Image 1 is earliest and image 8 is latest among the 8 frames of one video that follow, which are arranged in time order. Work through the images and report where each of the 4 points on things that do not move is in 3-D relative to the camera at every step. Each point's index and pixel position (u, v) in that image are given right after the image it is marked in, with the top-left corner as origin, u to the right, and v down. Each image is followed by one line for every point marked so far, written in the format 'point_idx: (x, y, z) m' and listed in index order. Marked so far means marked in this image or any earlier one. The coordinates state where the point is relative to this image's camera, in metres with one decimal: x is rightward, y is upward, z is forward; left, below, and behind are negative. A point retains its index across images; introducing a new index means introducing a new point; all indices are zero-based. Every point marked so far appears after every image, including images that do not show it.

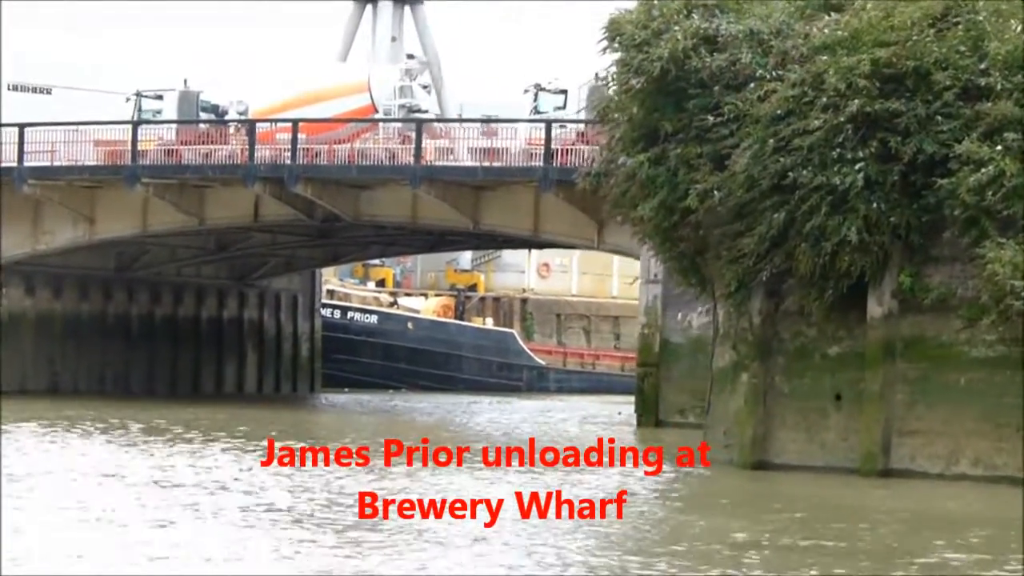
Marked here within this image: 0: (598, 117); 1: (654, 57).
0: (+0.7, +1.3, +17.9) m
1: (+1.0, +1.6, +16.4) m
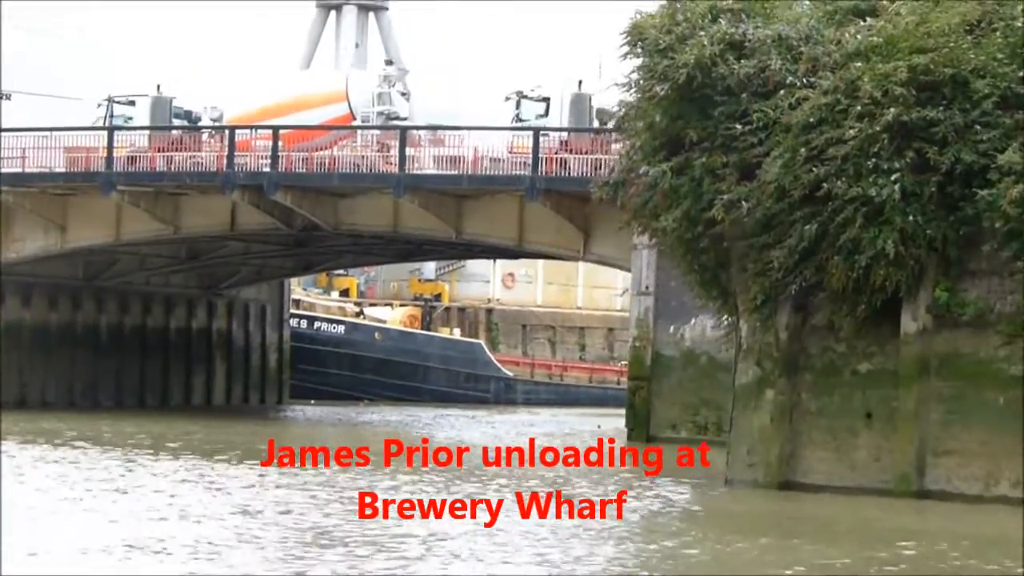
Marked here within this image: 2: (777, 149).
0: (+0.8, +1.2, +17.3) m
1: (+1.1, +1.5, +15.9) m
2: (+1.7, +0.9, +15.4) m
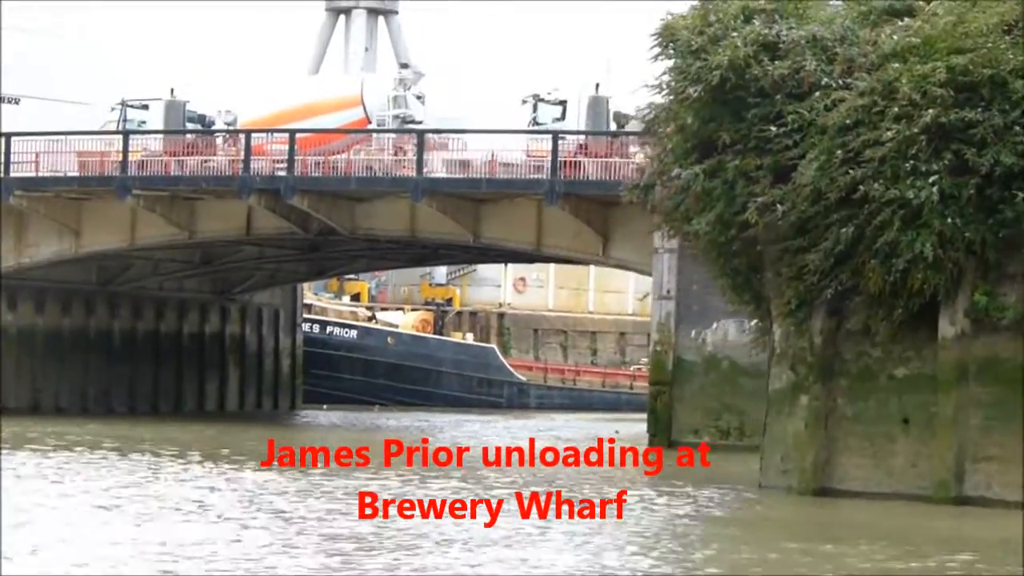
0: (+1.0, +1.1, +17.1) m
1: (+1.3, +1.4, +15.7) m
2: (+1.9, +0.9, +15.2) m
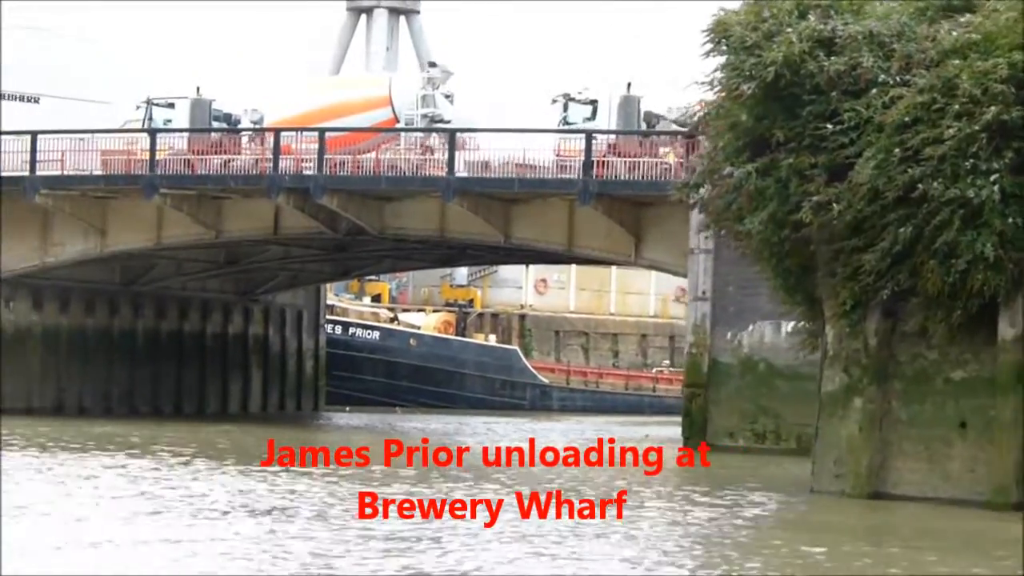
0: (+1.3, +1.1, +16.8) m
1: (+1.6, +1.4, +15.4) m
2: (+2.2, +0.9, +14.9) m
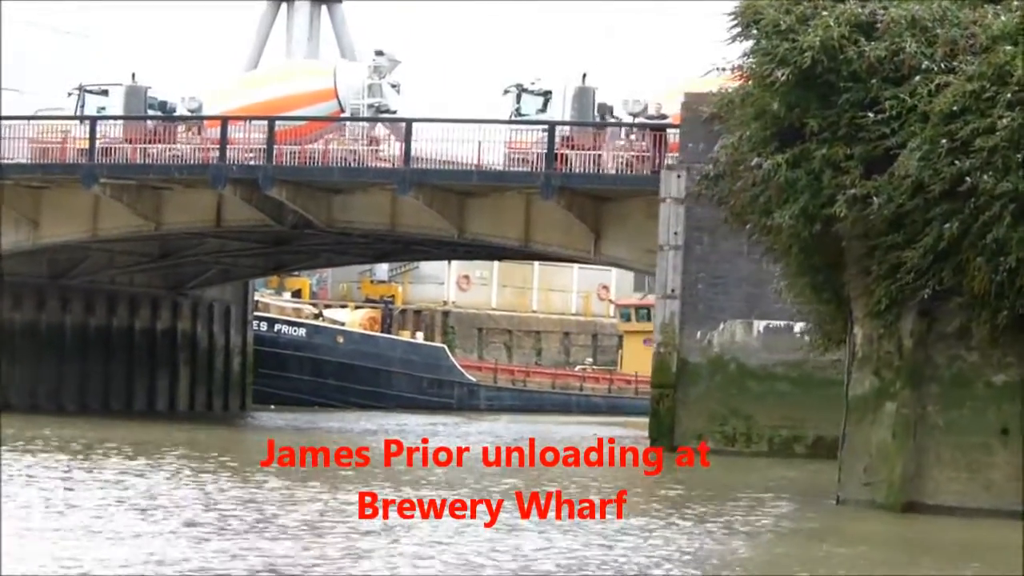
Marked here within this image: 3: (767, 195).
0: (+1.3, +1.2, +16.0) m
1: (+1.7, +1.5, +14.5) m
2: (+2.3, +0.9, +14.1) m
3: (+1.6, +0.6, +15.0) m
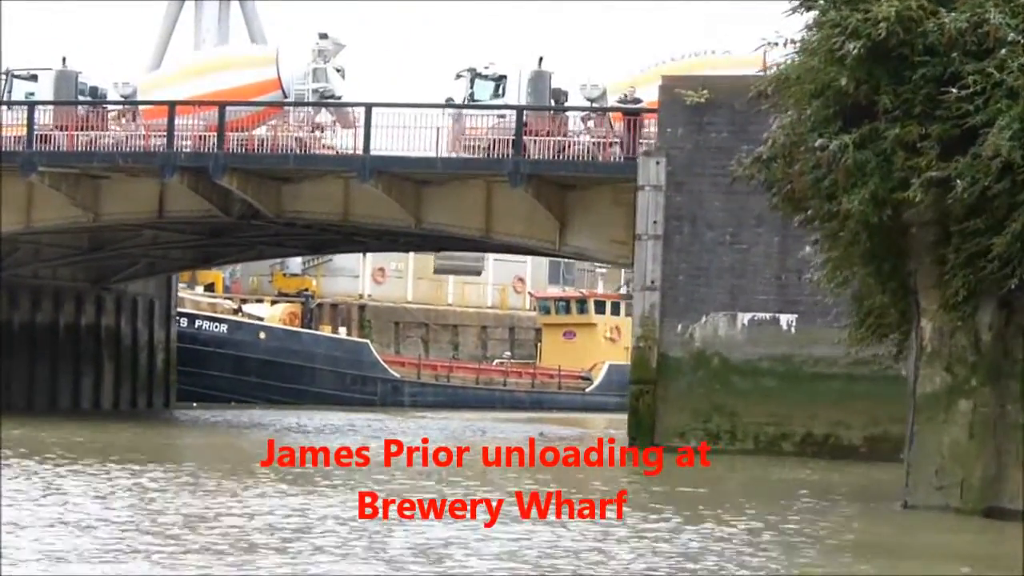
0: (+1.5, +1.2, +14.9) m
1: (+2.0, +1.5, +13.5) m
2: (+2.6, +0.9, +13.1) m
3: (+1.8, +0.6, +13.9) m
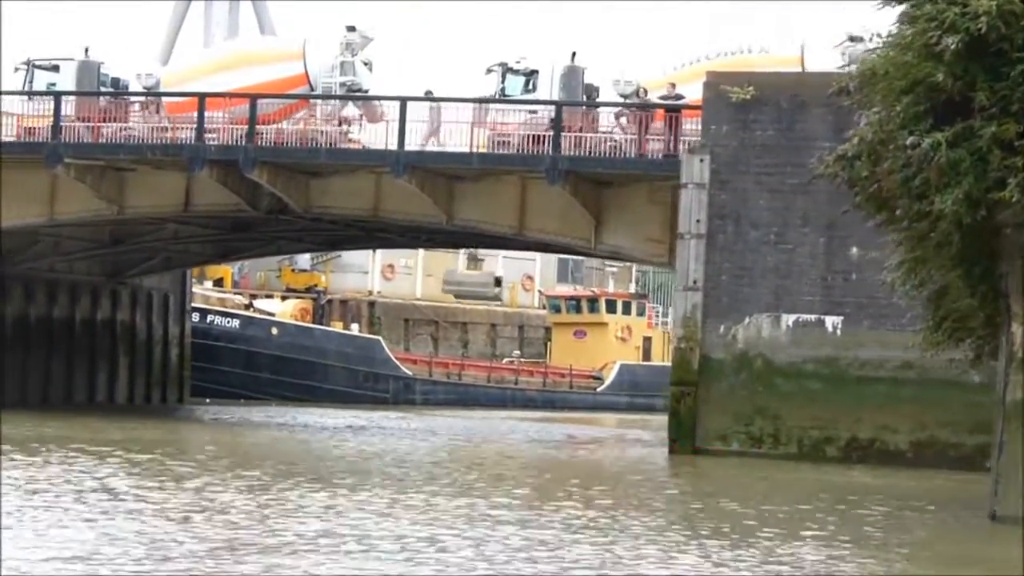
0: (+2.0, +1.2, +14.5) m
1: (+2.5, +1.5, +13.0) m
2: (+3.1, +0.9, +12.6) m
3: (+2.3, +0.6, +13.5) m
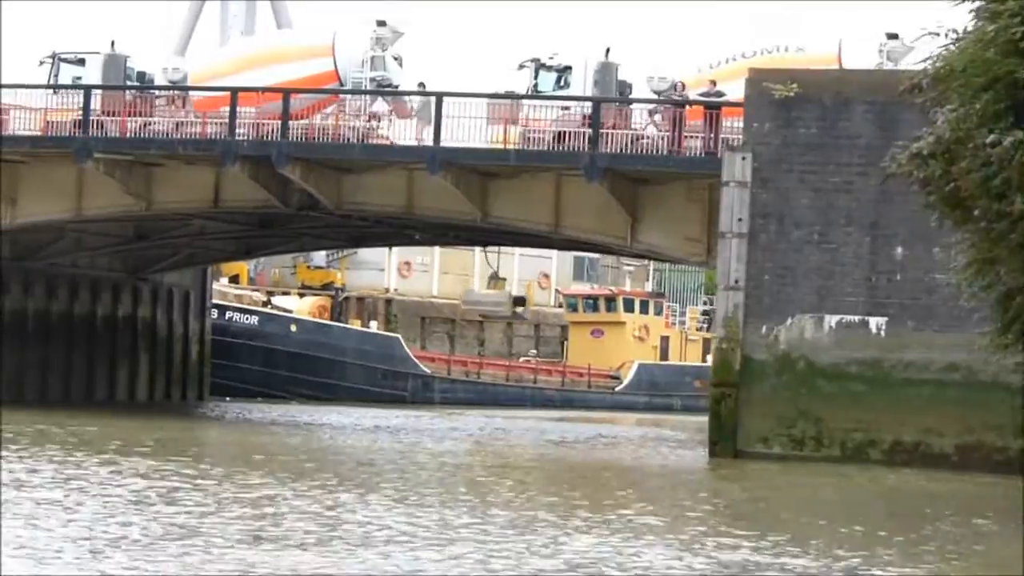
0: (+2.4, +1.2, +14.1) m
1: (+2.8, +1.5, +12.7) m
2: (+3.5, +0.9, +12.3) m
3: (+2.6, +0.6, +13.1) m
